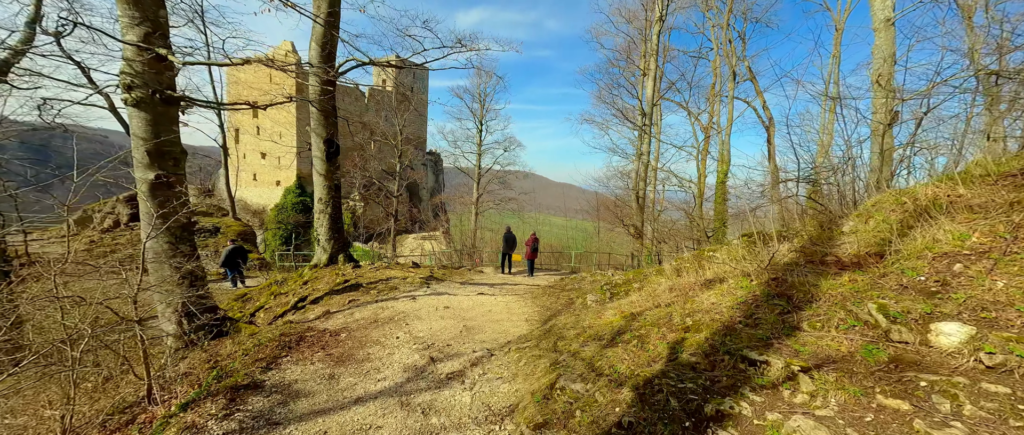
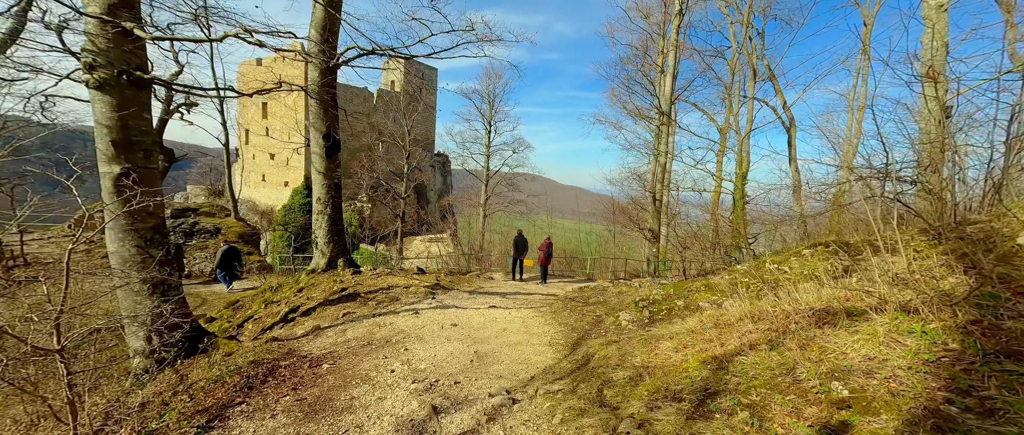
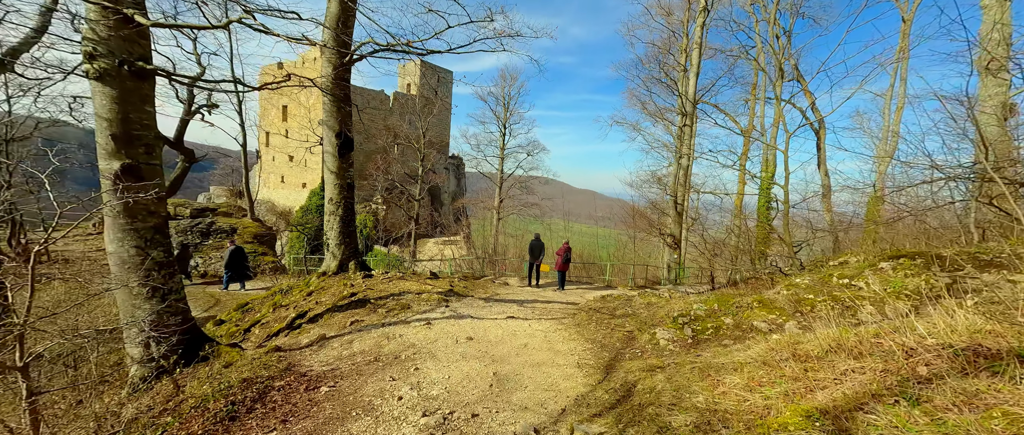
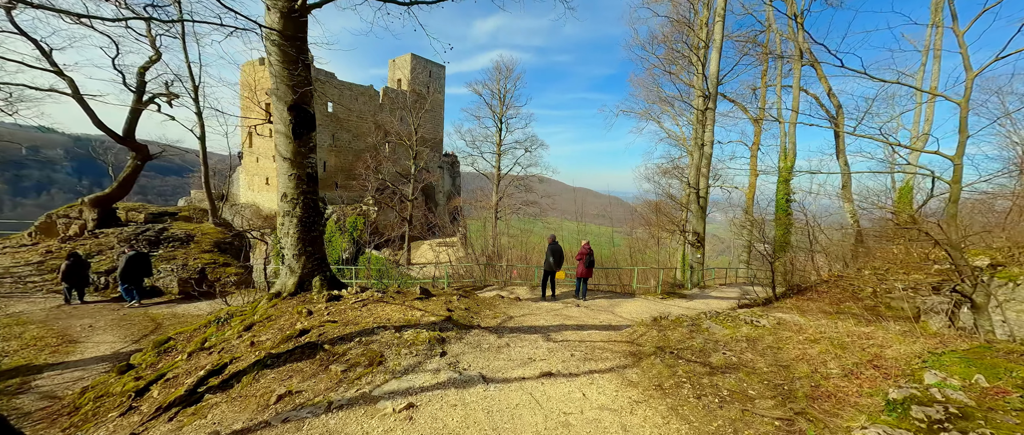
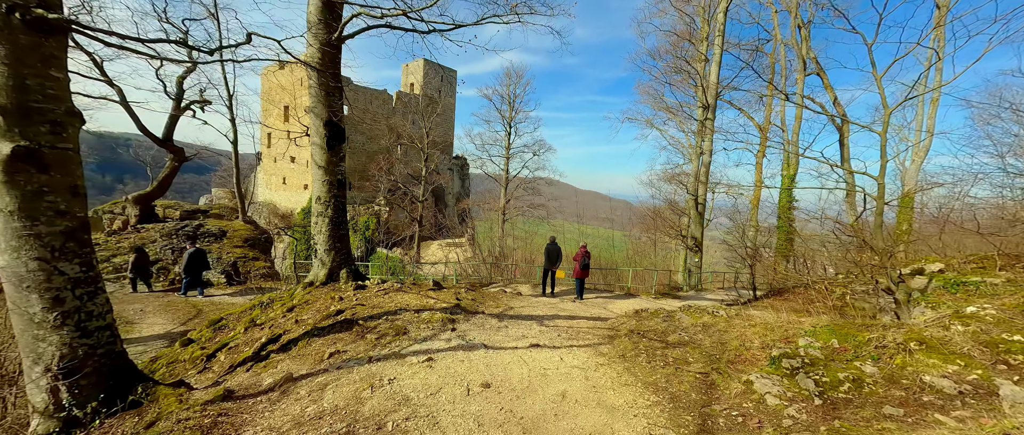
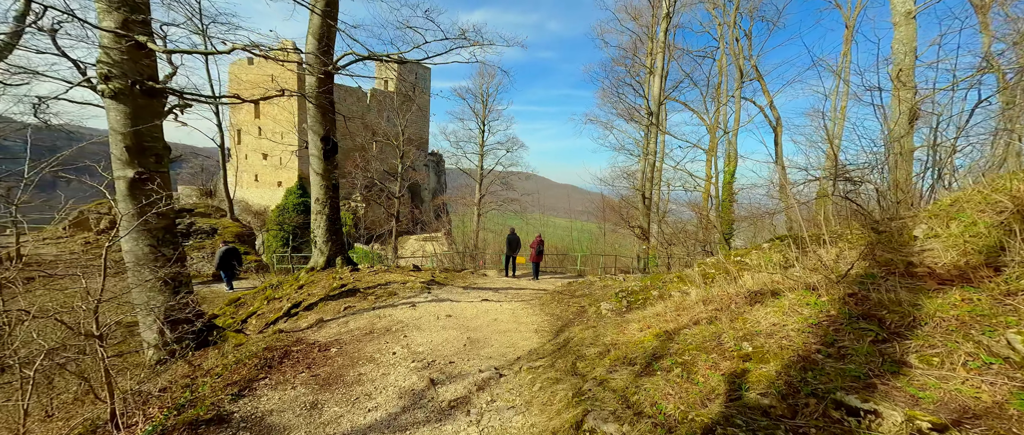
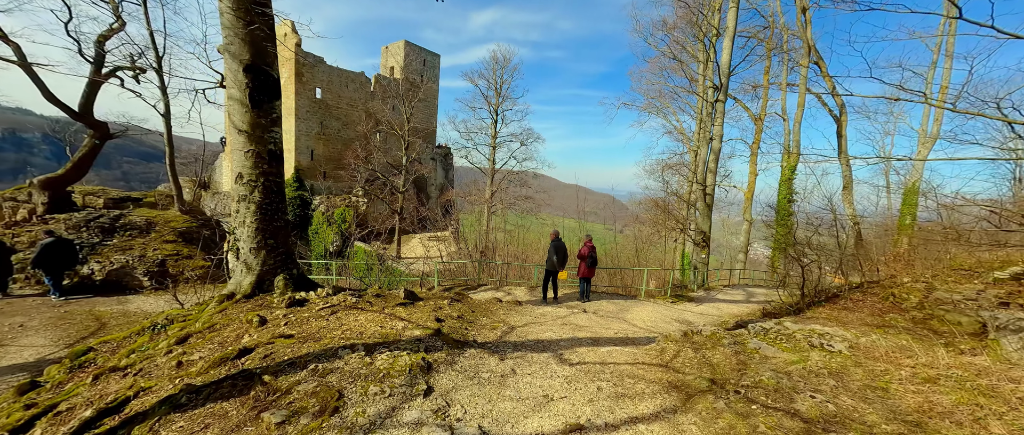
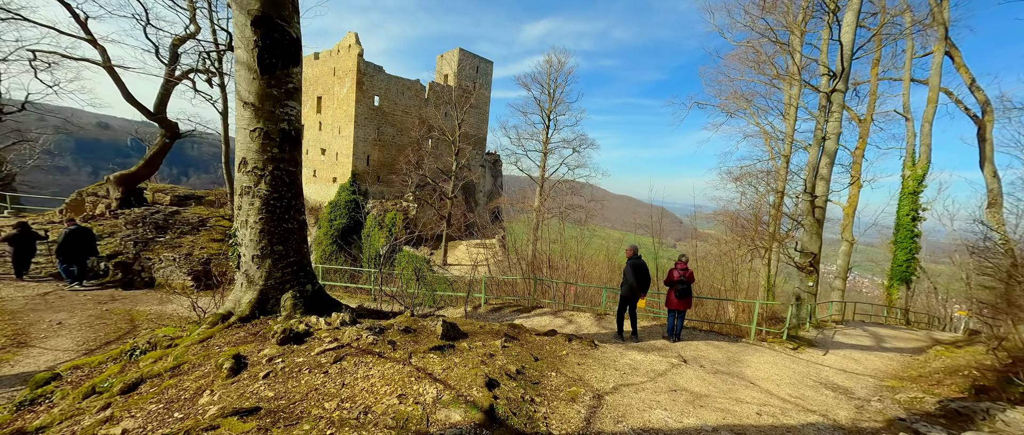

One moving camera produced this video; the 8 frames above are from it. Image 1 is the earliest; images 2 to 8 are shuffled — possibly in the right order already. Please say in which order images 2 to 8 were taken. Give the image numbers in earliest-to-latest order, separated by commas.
6, 2, 3, 5, 4, 7, 8
